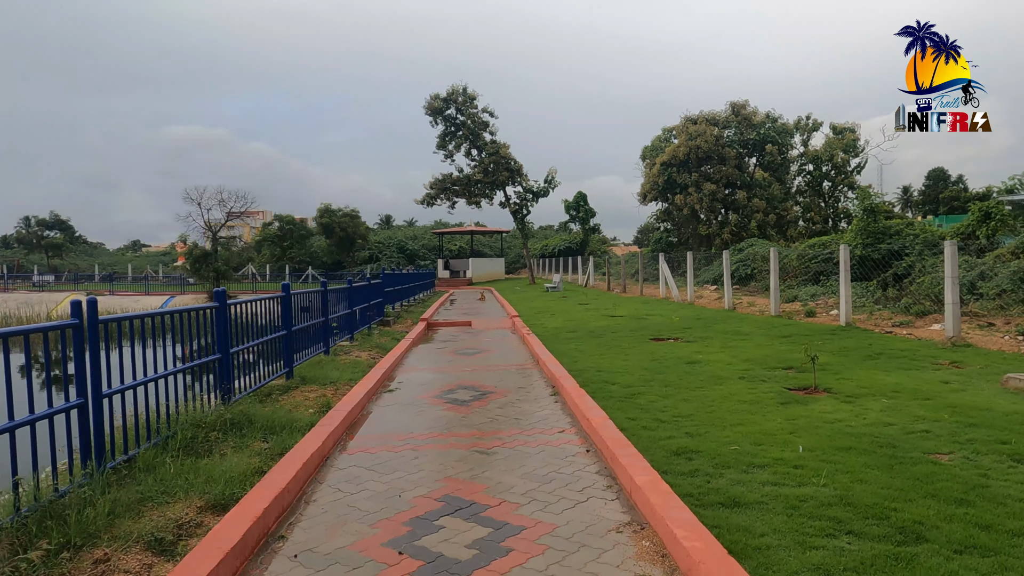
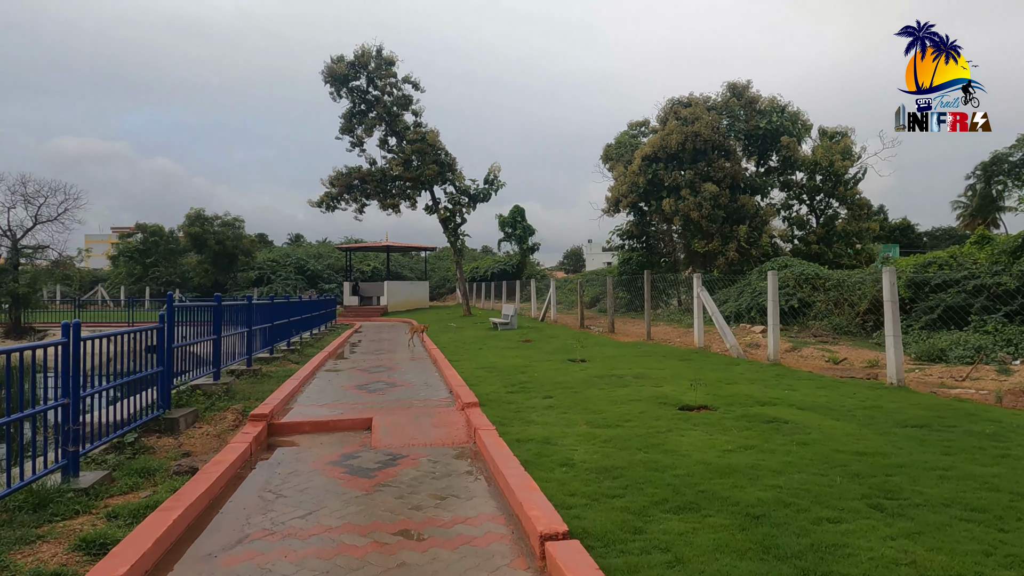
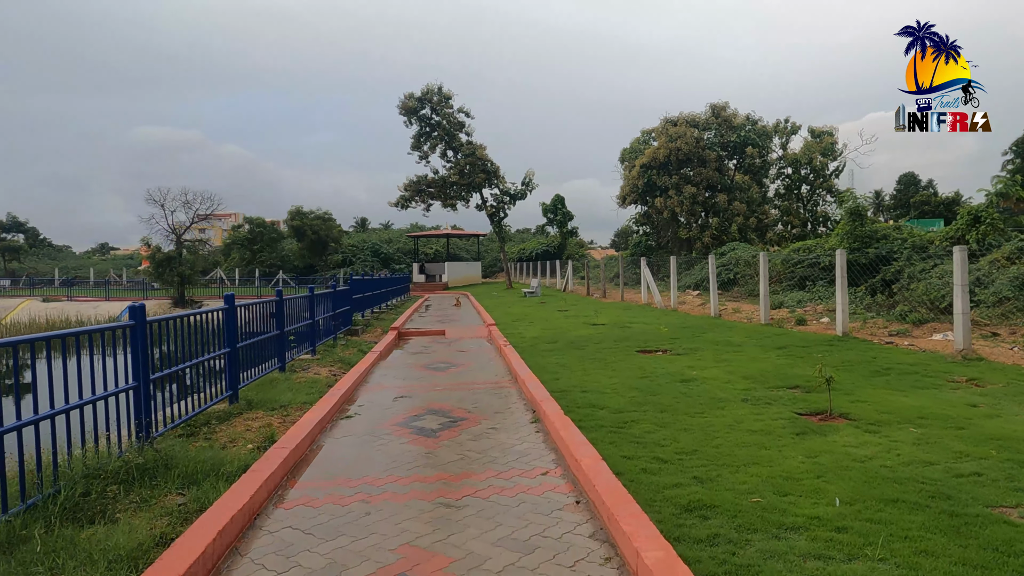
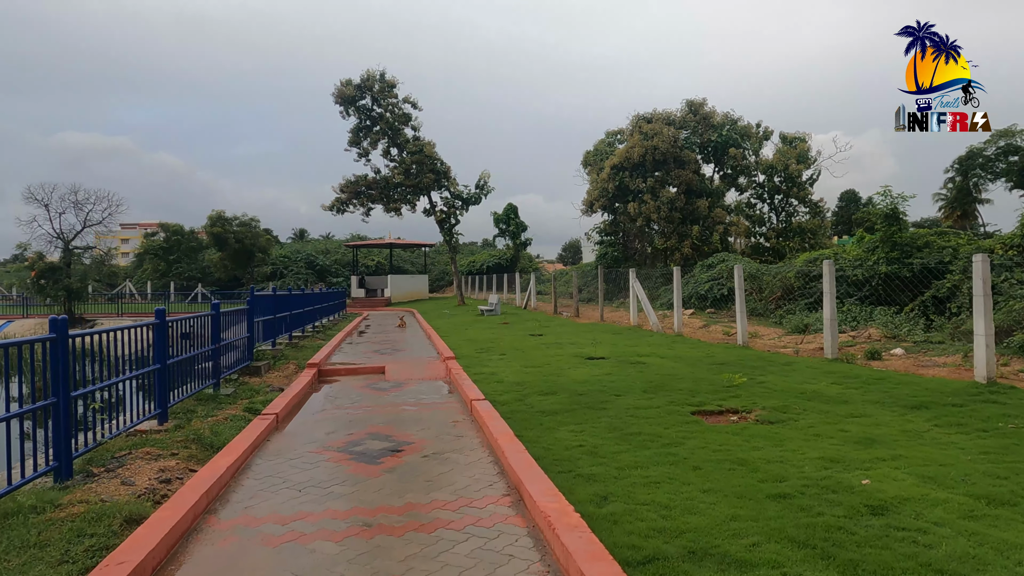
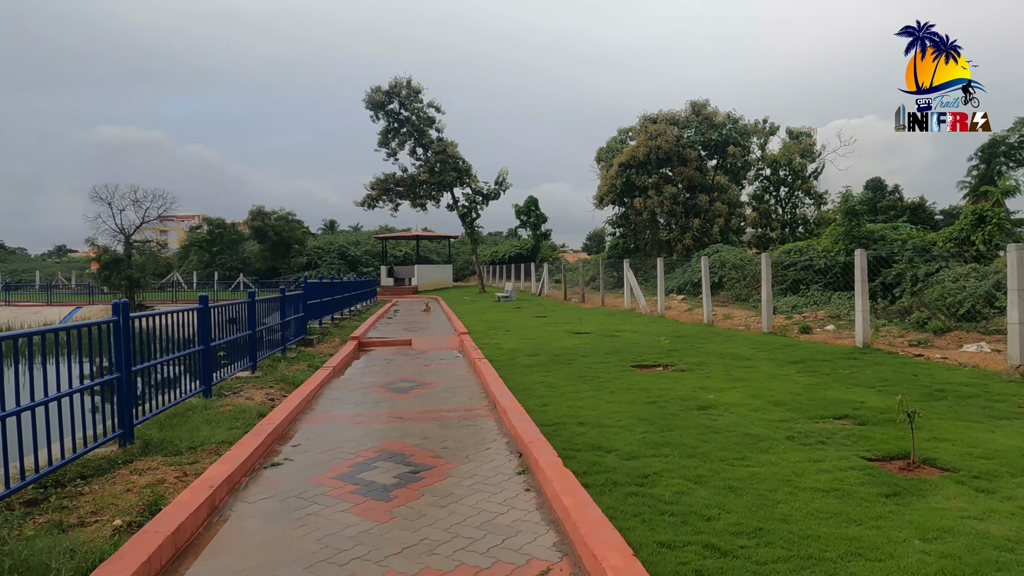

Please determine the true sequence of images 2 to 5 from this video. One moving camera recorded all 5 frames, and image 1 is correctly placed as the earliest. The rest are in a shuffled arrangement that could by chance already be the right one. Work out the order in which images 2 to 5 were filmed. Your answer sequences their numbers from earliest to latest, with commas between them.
3, 5, 4, 2
